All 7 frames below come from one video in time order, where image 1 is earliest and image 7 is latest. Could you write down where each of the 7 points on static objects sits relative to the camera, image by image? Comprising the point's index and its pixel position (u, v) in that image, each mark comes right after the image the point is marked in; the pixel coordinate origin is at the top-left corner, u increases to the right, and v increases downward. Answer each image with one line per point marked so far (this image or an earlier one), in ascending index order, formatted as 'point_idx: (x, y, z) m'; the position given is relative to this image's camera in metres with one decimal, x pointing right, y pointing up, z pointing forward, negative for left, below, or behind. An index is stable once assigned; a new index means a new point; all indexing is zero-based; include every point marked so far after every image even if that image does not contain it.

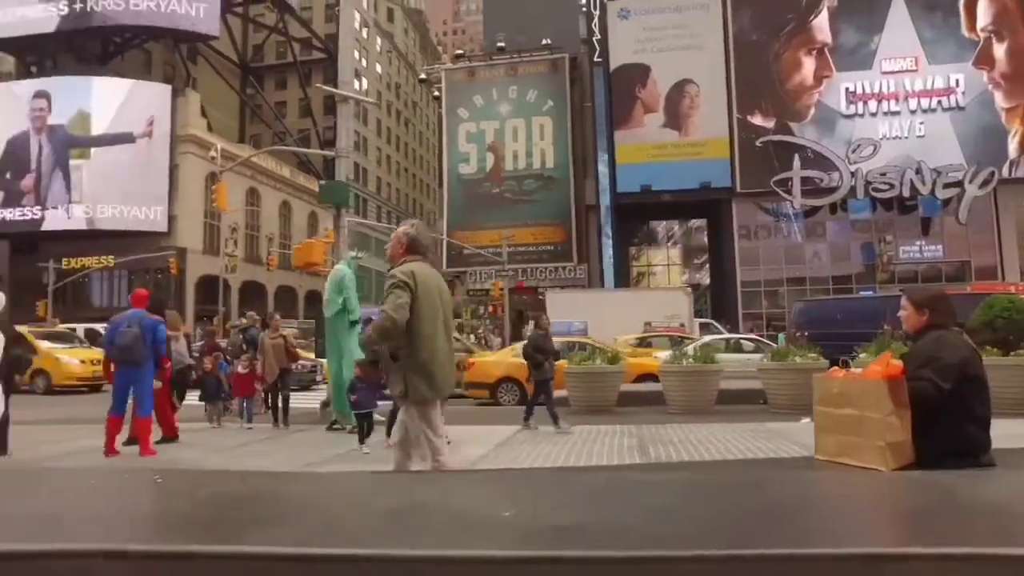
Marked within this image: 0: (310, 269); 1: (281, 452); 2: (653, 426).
0: (-3.8, +0.4, +12.4) m
1: (-2.3, -1.7, +6.8) m
2: (+1.9, -1.8, +8.9) m
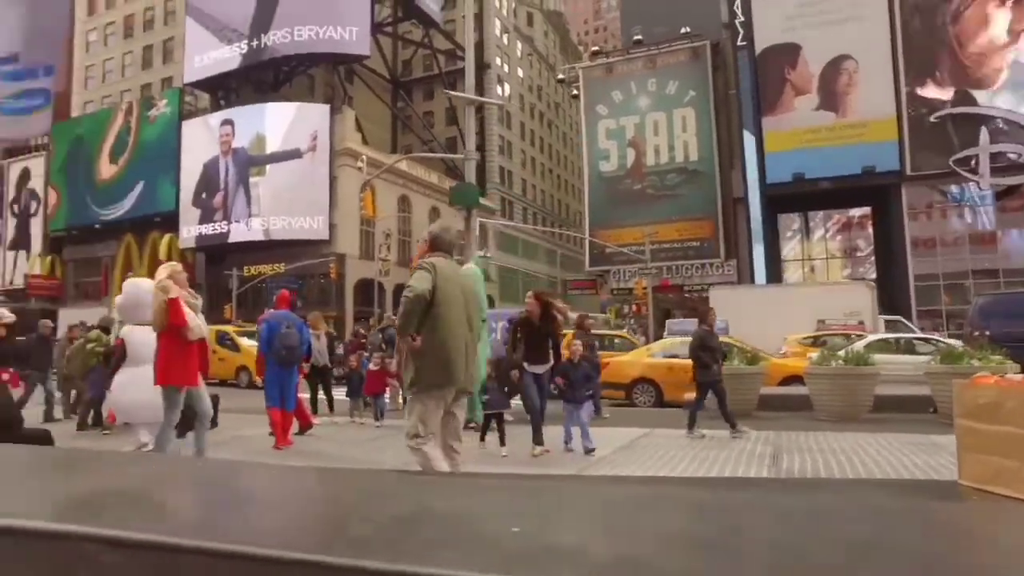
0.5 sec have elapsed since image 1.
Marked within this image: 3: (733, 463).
0: (-1.4, +0.3, +12.9) m
1: (-1.0, -1.7, +7.1) m
2: (+3.5, -1.8, +8.3) m
3: (+2.1, -1.6, +6.3) m
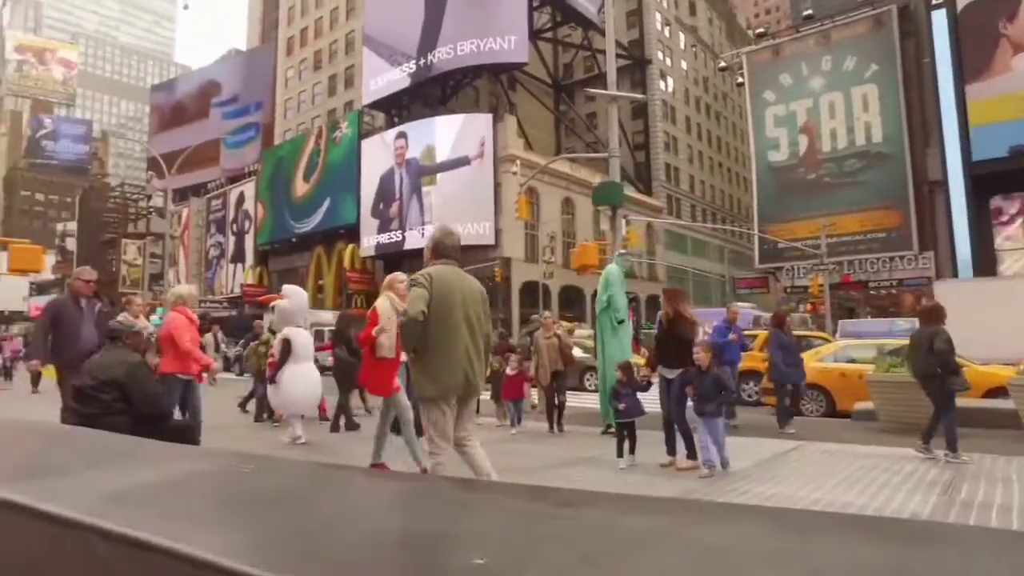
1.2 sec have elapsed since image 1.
0: (+1.4, +0.3, +12.7) m
1: (+0.3, -1.8, +7.0) m
2: (+5.0, -1.7, +7.0) m
3: (+3.1, -1.6, +5.5) m
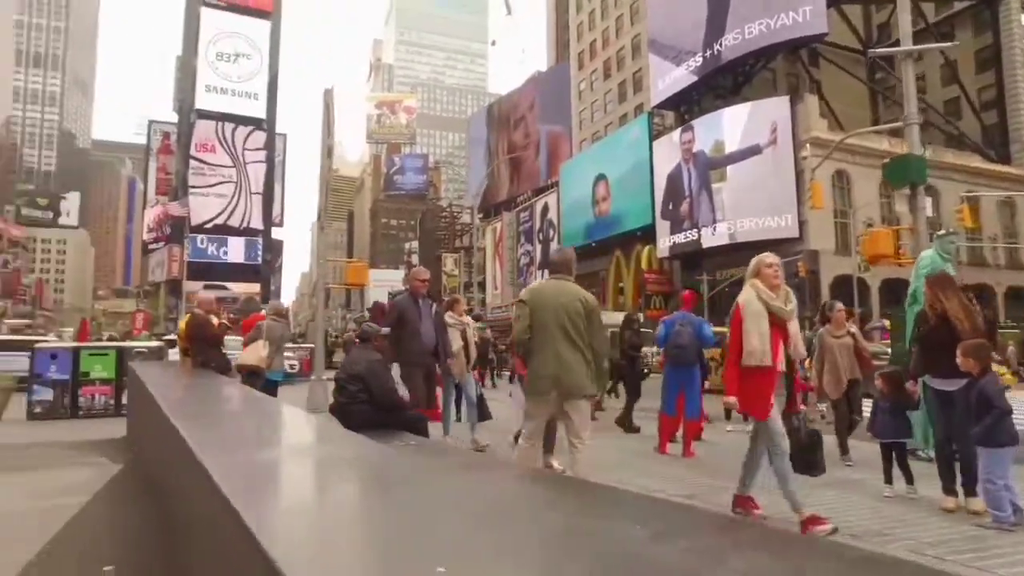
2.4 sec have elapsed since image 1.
0: (+6.0, +0.4, +10.9) m
1: (+2.6, -1.7, +6.2) m
2: (+6.9, -1.5, +4.2) m
3: (+4.5, -1.5, +3.6) m
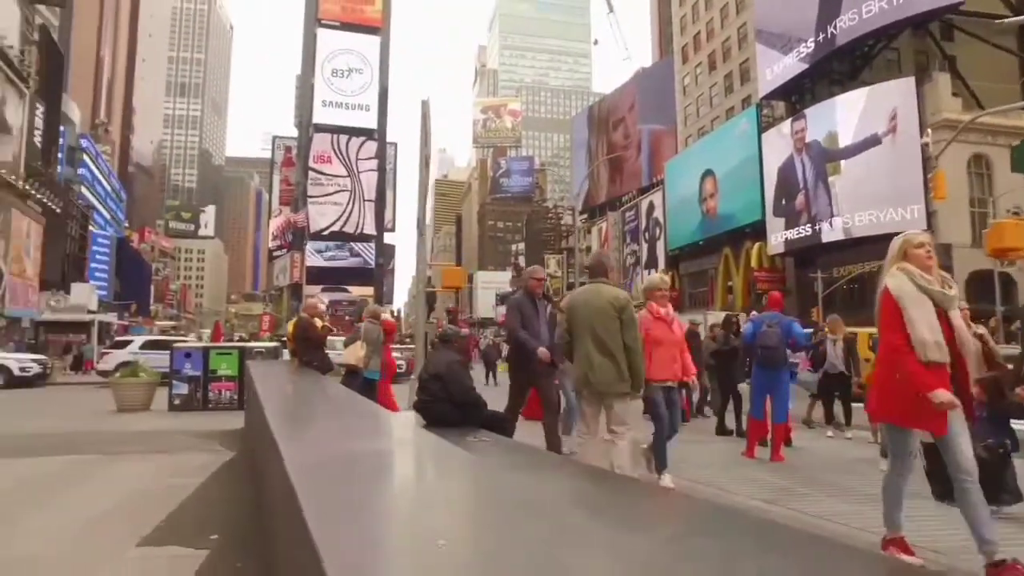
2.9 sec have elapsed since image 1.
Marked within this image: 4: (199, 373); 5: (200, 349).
0: (+7.3, +0.5, +10.0) m
1: (+3.3, -1.7, +5.9) m
2: (+7.2, -1.5, +3.3) m
3: (+4.8, -1.5, +3.1) m
4: (-5.7, -1.5, +12.2) m
5: (-5.7, -1.1, +12.3) m
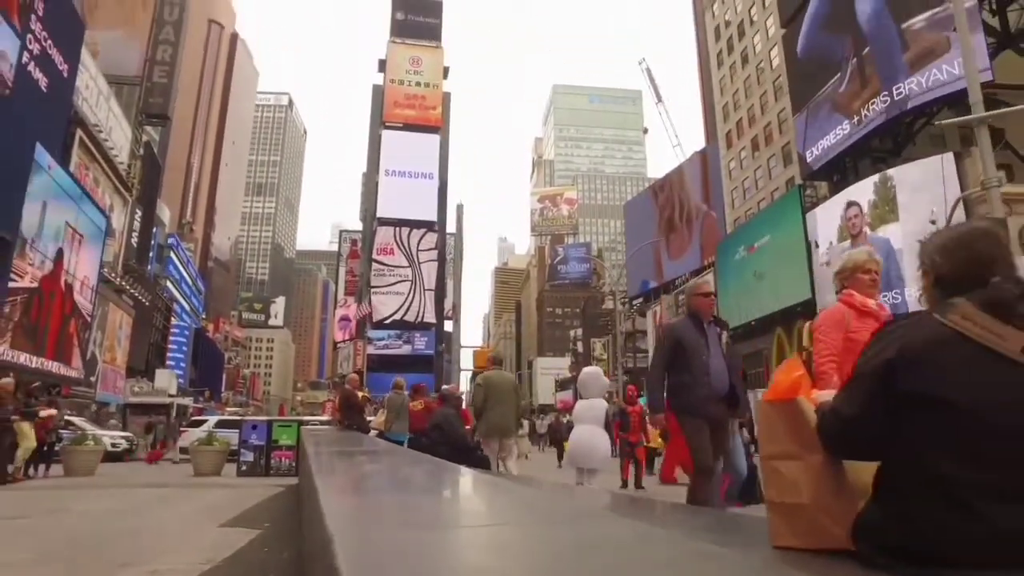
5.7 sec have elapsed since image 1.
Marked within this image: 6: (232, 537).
0: (+7.5, -0.7, +11.1) m
1: (+3.2, -2.4, +7.0) m
2: (+6.8, -1.8, +4.1) m
3: (+4.4, -1.8, +4.2) m
4: (-5.2, -3.2, +14.1) m
5: (-5.2, -2.8, +14.2) m
6: (-2.1, -1.9, +5.0) m
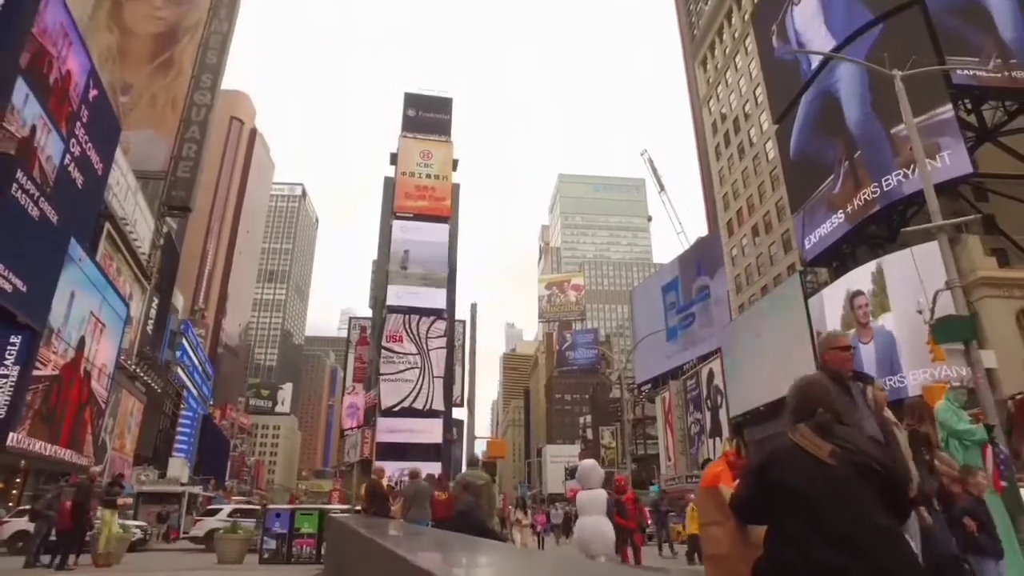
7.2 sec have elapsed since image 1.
0: (+7.8, -2.4, +11.9) m
1: (+3.3, -3.6, +7.8) m
2: (+7.0, -2.6, +5.0) m
3: (+4.5, -2.6, +5.0) m
4: (-5.0, -5.3, +14.8) m
5: (-5.0, -4.9, +15.0) m
6: (-1.9, -2.8, +5.9) m
